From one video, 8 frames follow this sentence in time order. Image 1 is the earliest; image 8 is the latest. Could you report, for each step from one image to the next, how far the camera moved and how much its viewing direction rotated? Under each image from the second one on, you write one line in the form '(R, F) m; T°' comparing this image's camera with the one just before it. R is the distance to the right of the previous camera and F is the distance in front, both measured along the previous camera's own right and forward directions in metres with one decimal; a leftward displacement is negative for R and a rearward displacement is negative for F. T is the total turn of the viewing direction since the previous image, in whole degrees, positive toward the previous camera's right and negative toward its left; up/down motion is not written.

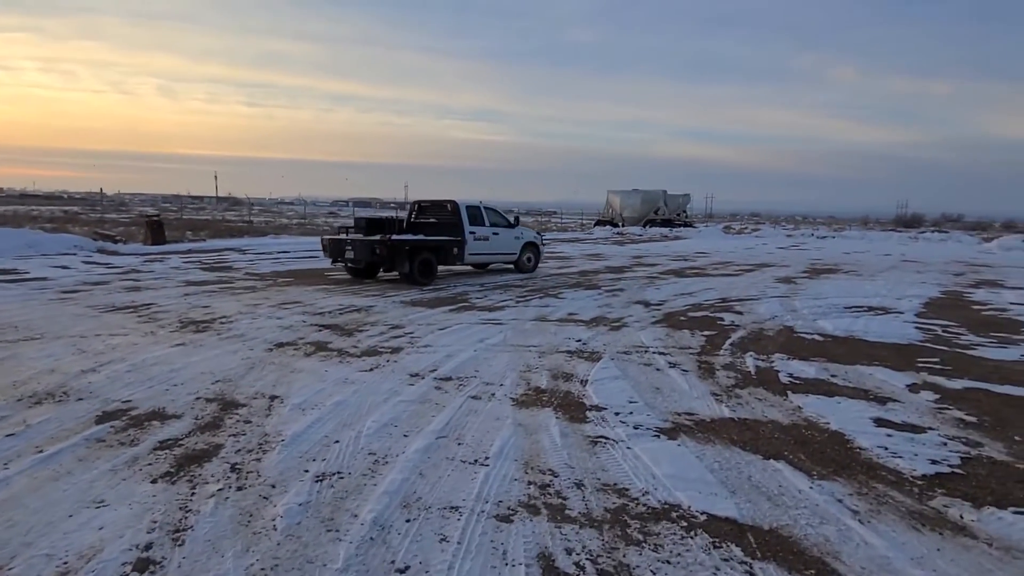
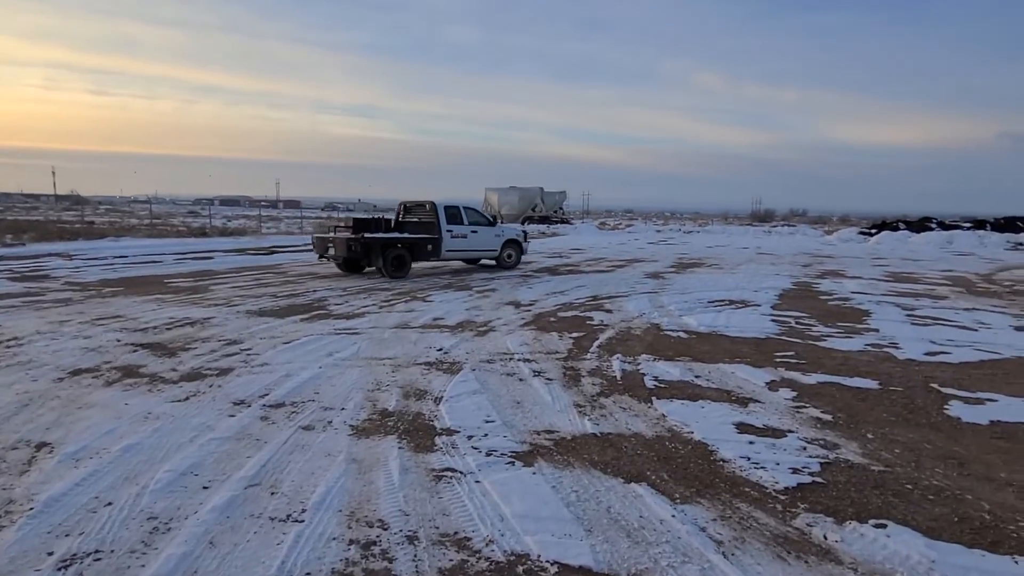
(+0.4, +1.0) m; +8°
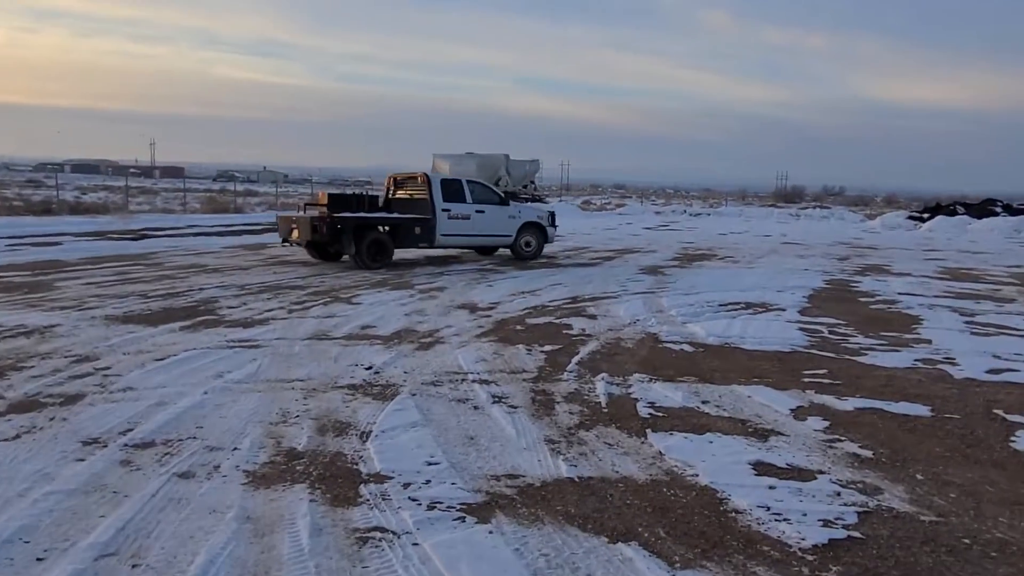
(+0.3, +2.2) m; 0°
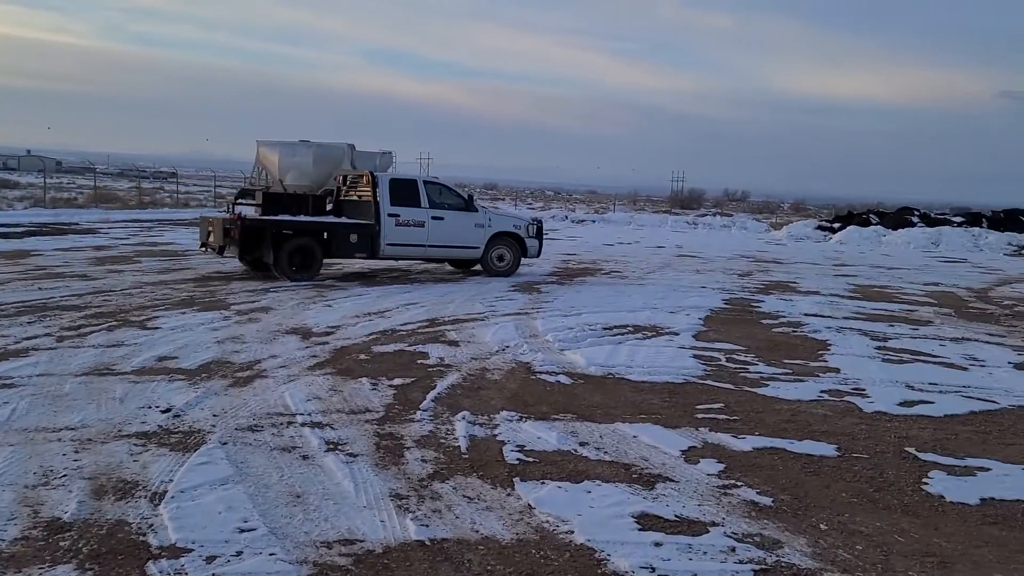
(+0.6, +1.2) m; +5°
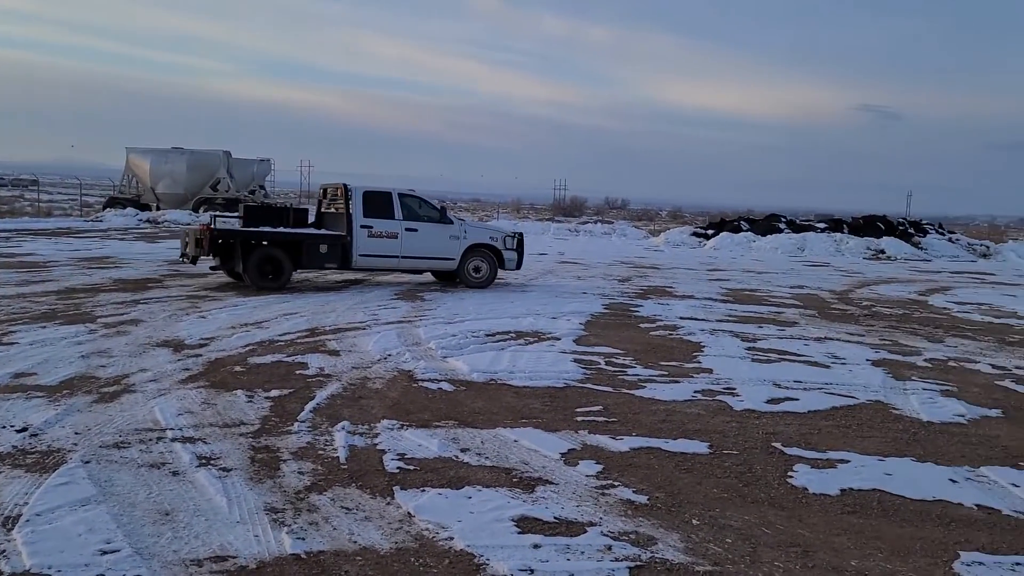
(+0.1, 0.0) m; +7°
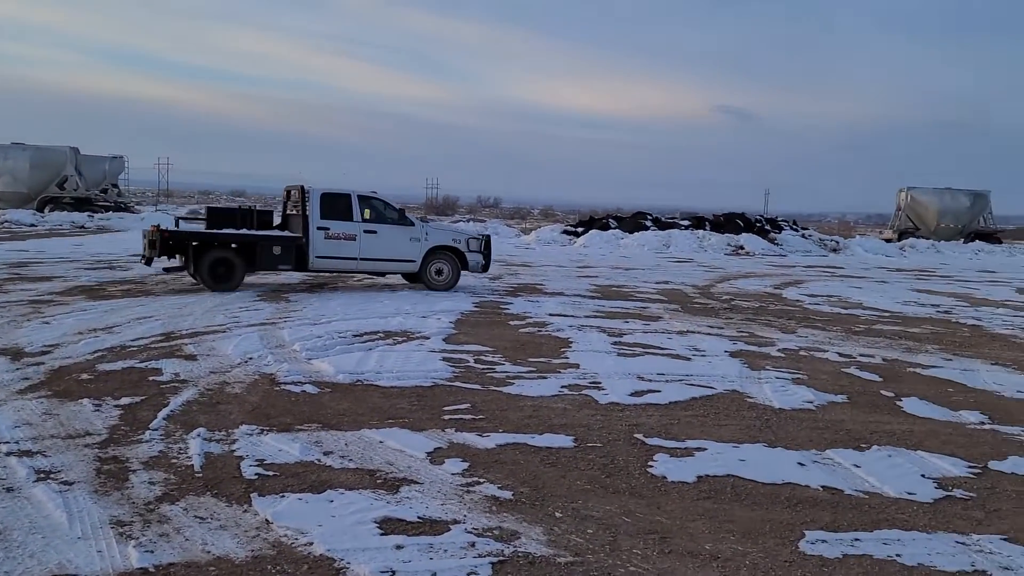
(+0.1, 0.0) m; +8°
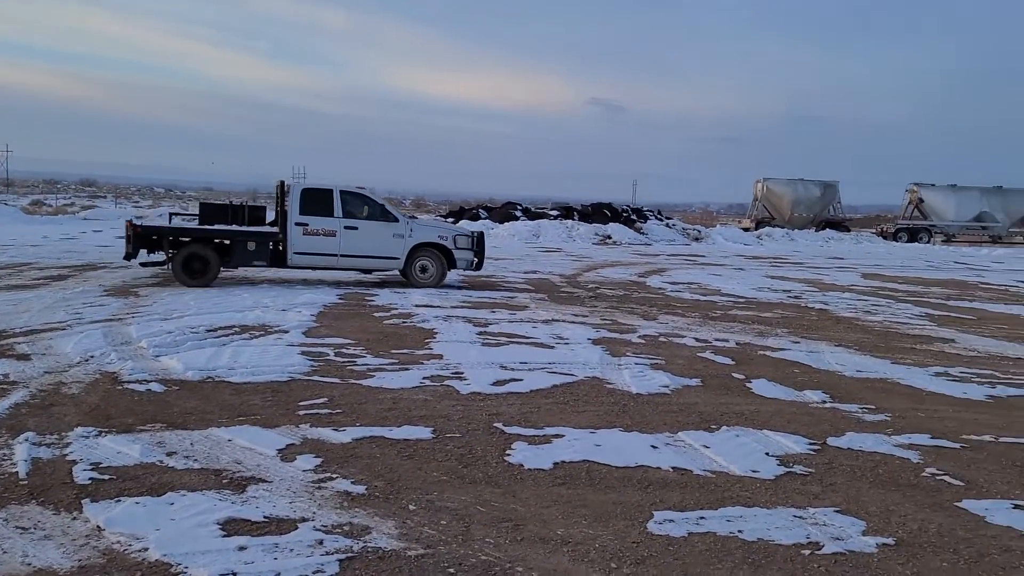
(+0.2, 0.0) m; +7°
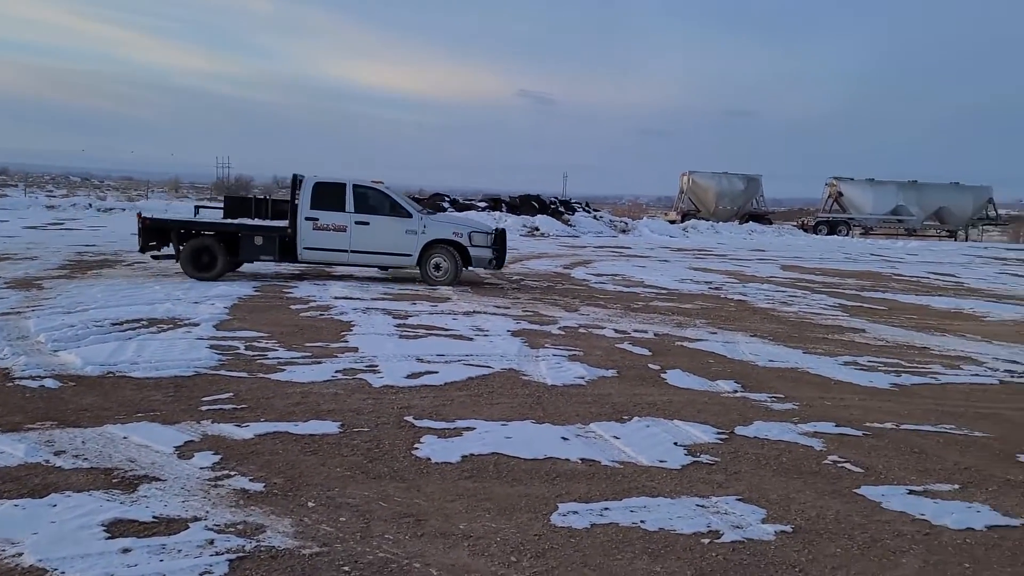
(+0.3, +0.1) m; +4°
